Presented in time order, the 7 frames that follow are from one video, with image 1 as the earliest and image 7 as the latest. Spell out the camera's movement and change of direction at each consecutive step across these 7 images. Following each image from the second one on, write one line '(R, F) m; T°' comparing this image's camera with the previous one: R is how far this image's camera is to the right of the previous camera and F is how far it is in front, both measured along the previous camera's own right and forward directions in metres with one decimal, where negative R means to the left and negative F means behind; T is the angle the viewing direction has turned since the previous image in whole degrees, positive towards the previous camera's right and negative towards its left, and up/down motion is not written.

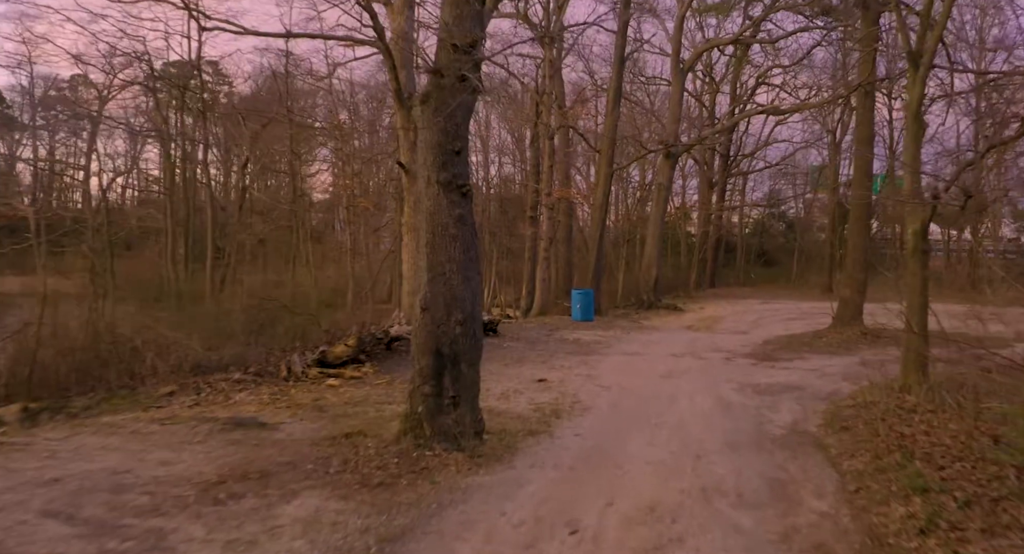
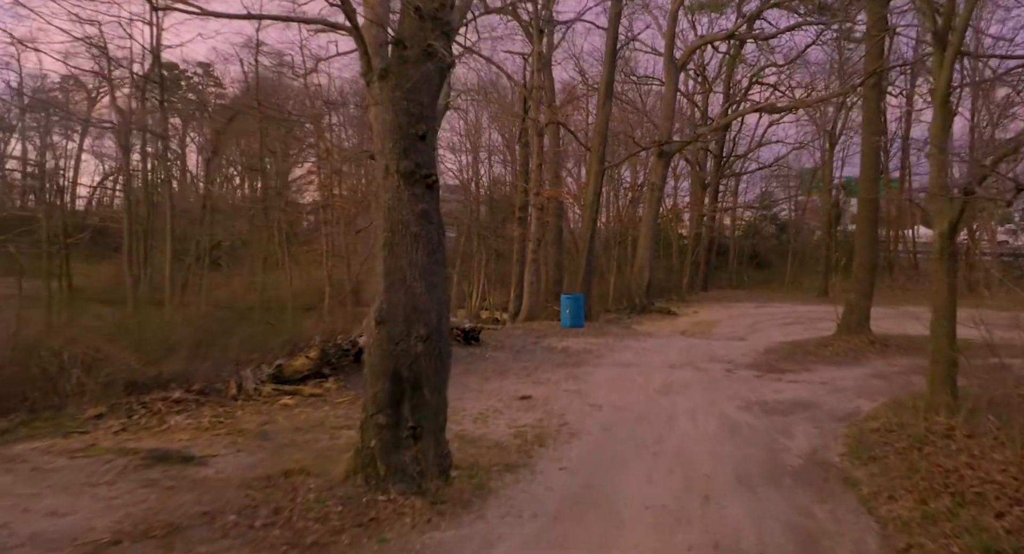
(+0.2, +1.0) m; +1°
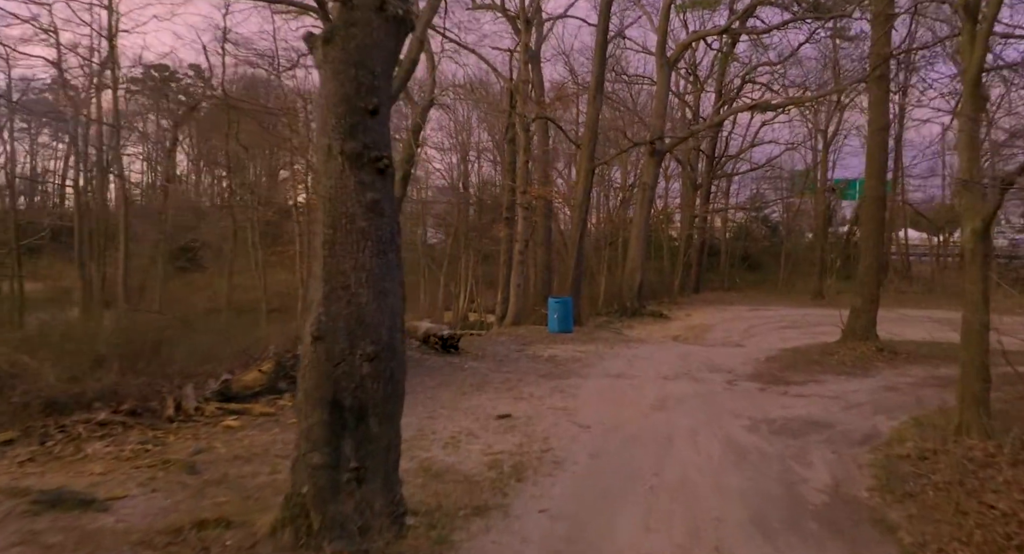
(+0.2, +1.0) m; +1°
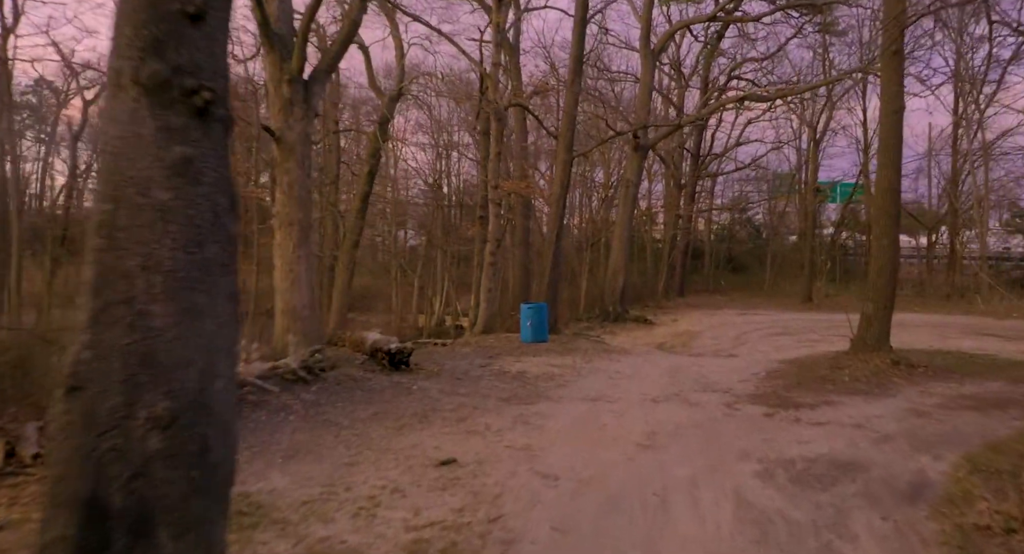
(+0.4, +1.7) m; +2°
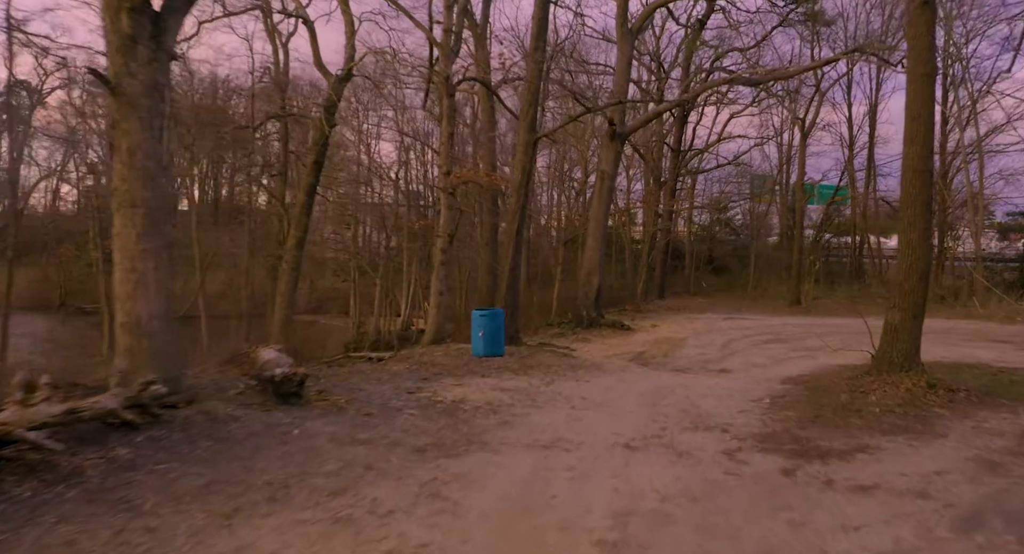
(+0.6, +2.4) m; +2°
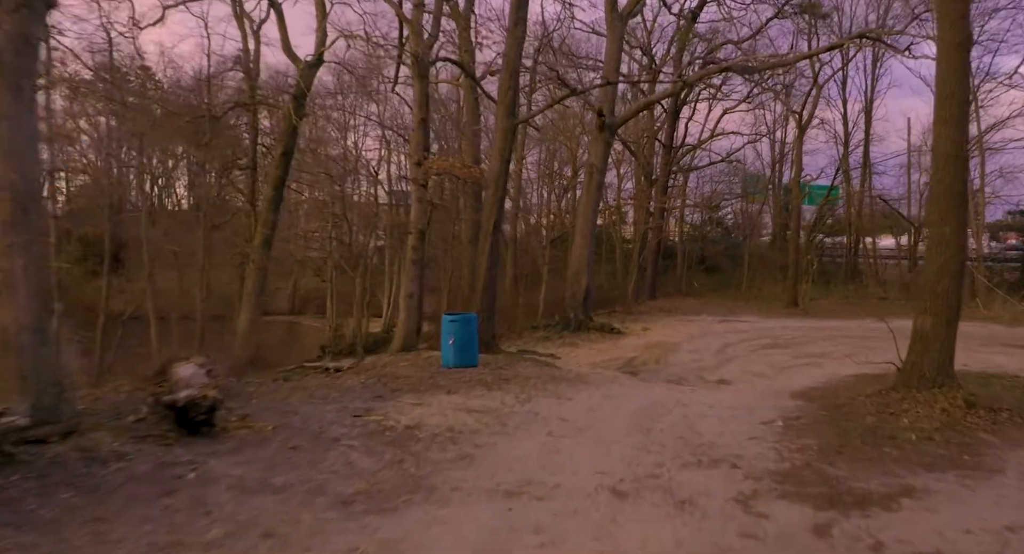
(+0.3, +1.3) m; +1°
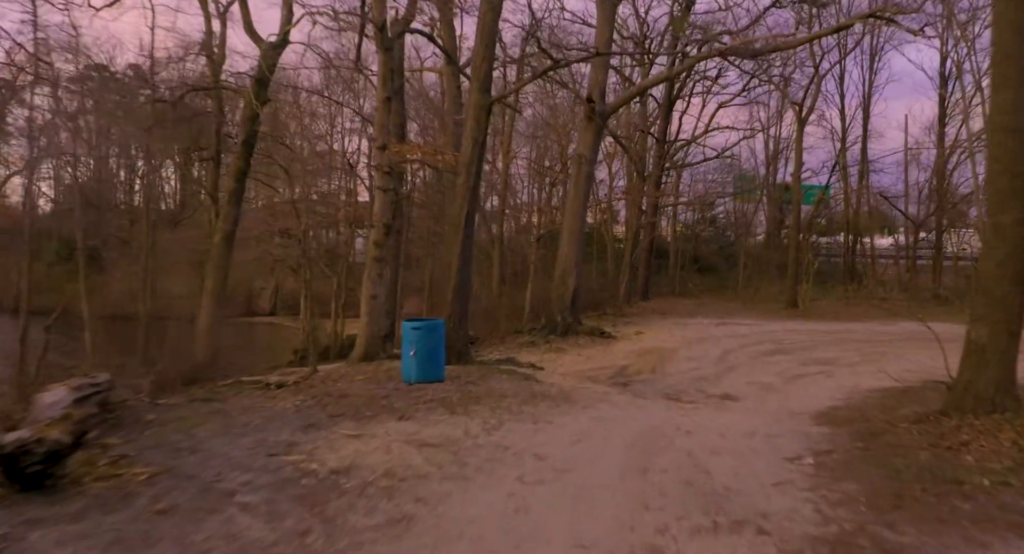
(+0.3, +1.5) m; +1°
